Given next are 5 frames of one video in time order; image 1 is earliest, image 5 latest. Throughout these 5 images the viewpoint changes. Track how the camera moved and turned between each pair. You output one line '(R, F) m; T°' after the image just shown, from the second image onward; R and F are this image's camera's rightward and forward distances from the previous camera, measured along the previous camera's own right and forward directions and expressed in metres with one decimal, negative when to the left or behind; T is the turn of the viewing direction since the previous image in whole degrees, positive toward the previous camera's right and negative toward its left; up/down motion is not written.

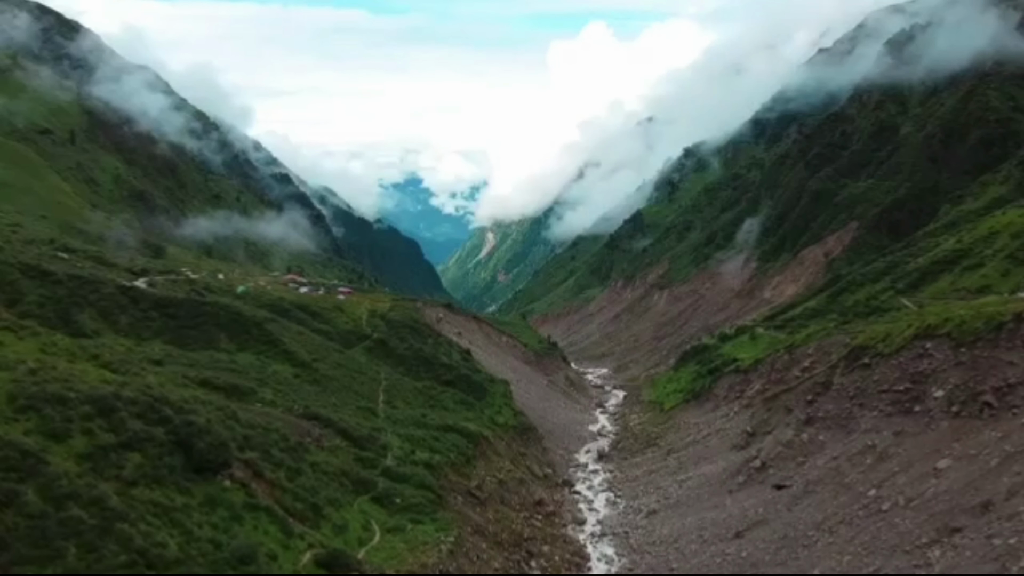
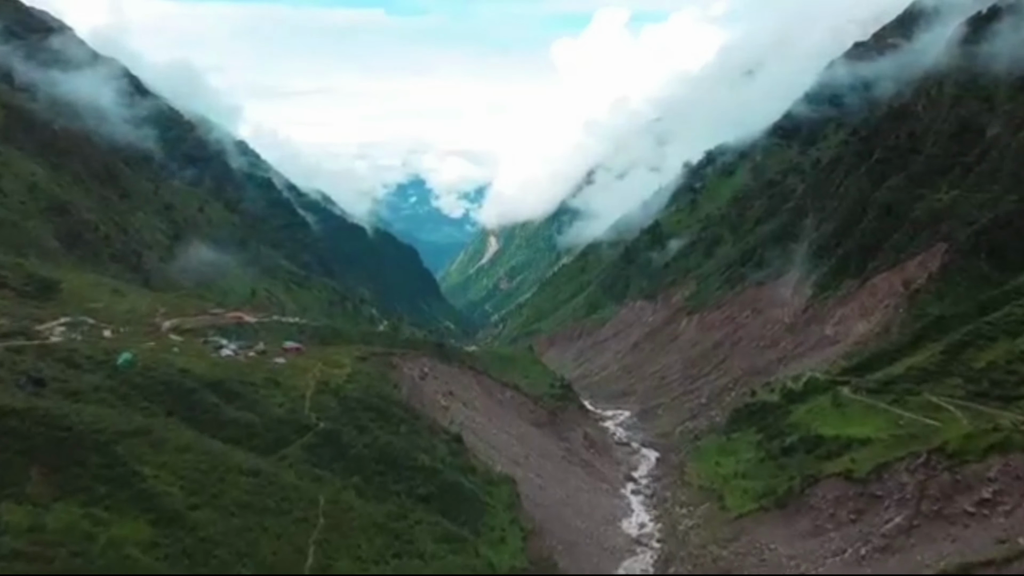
(-0.7, +40.5) m; 0°
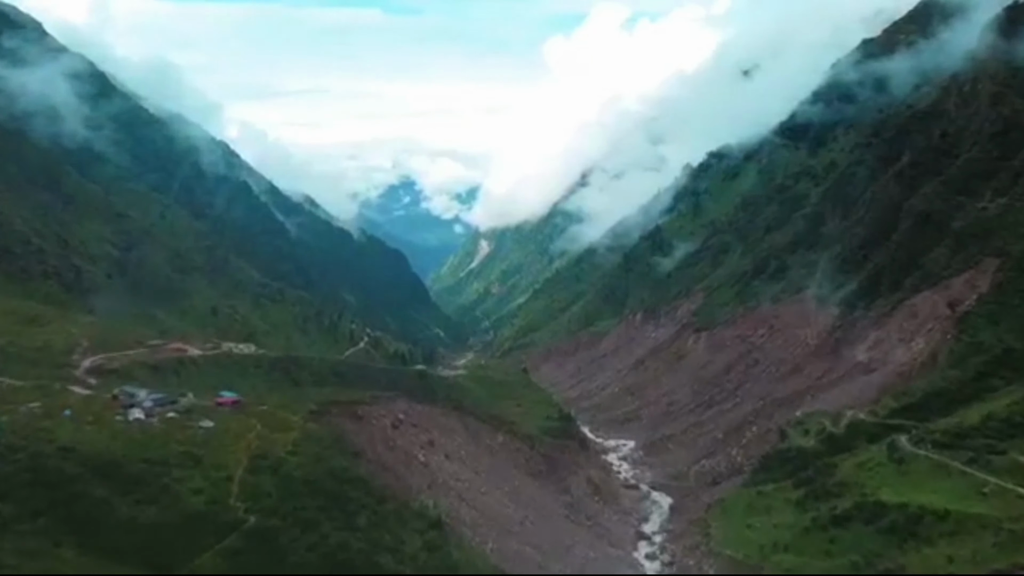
(-0.2, +21.9) m; +1°
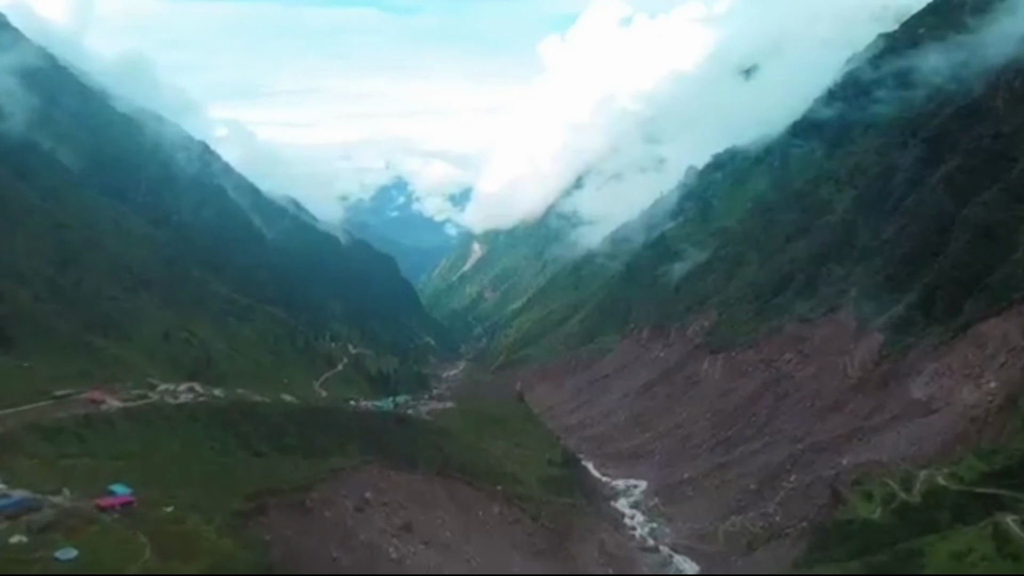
(-0.6, +24.5) m; 0°
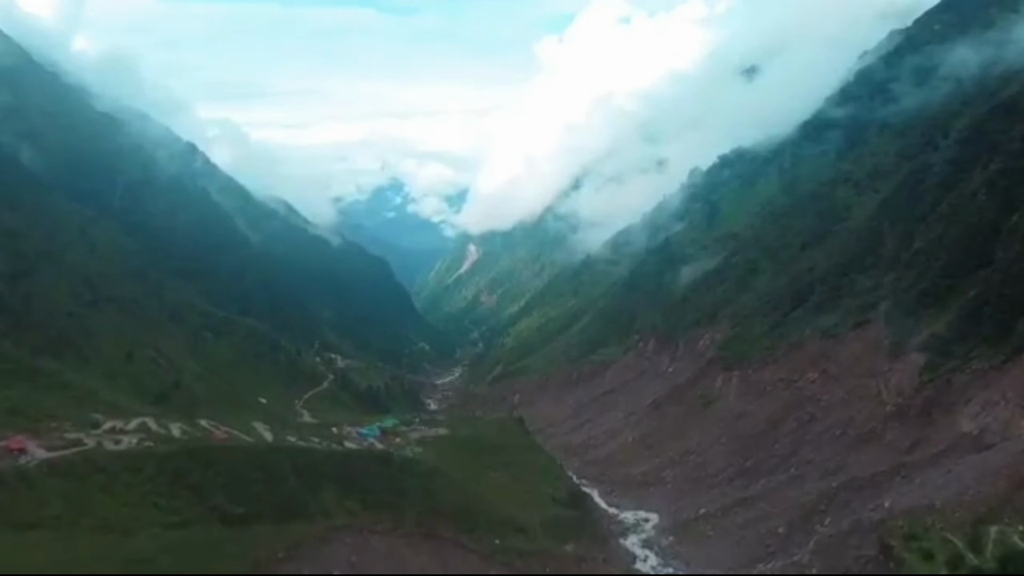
(-0.5, +15.7) m; 0°
